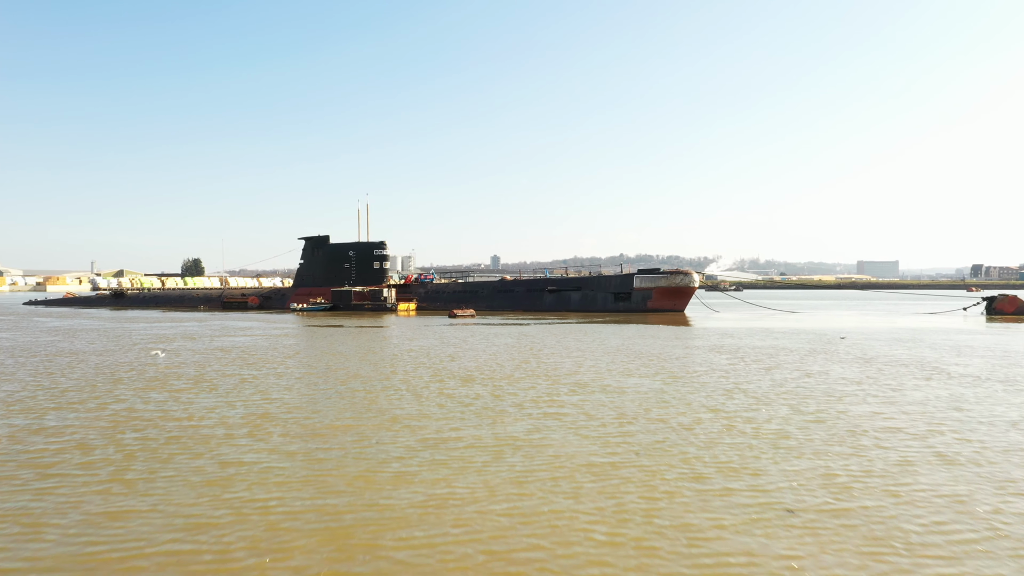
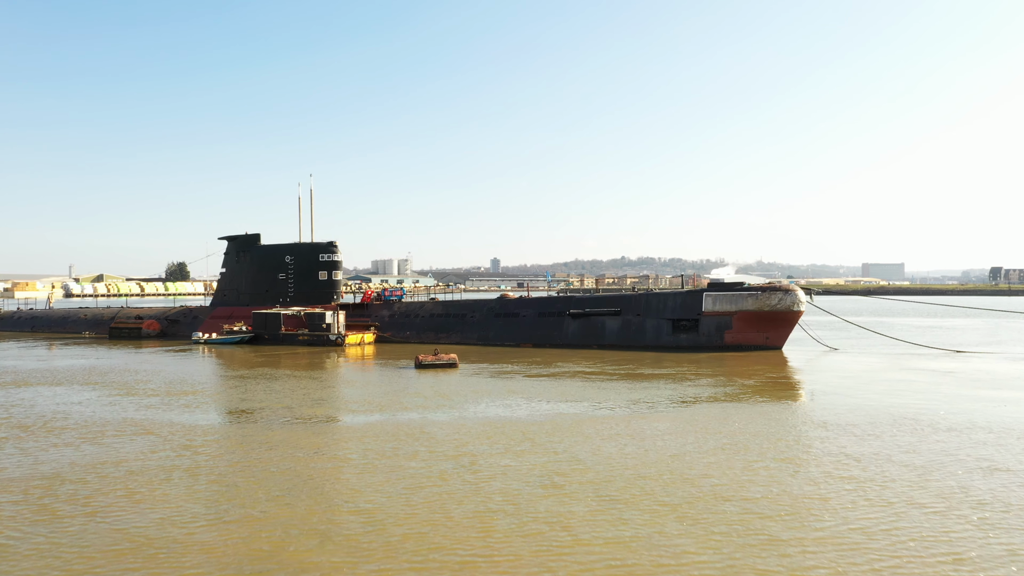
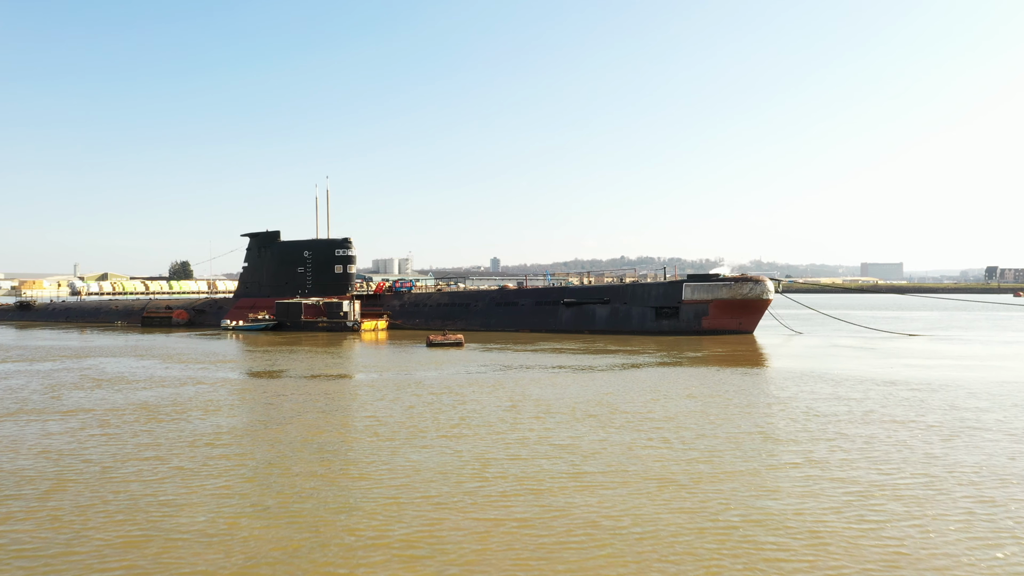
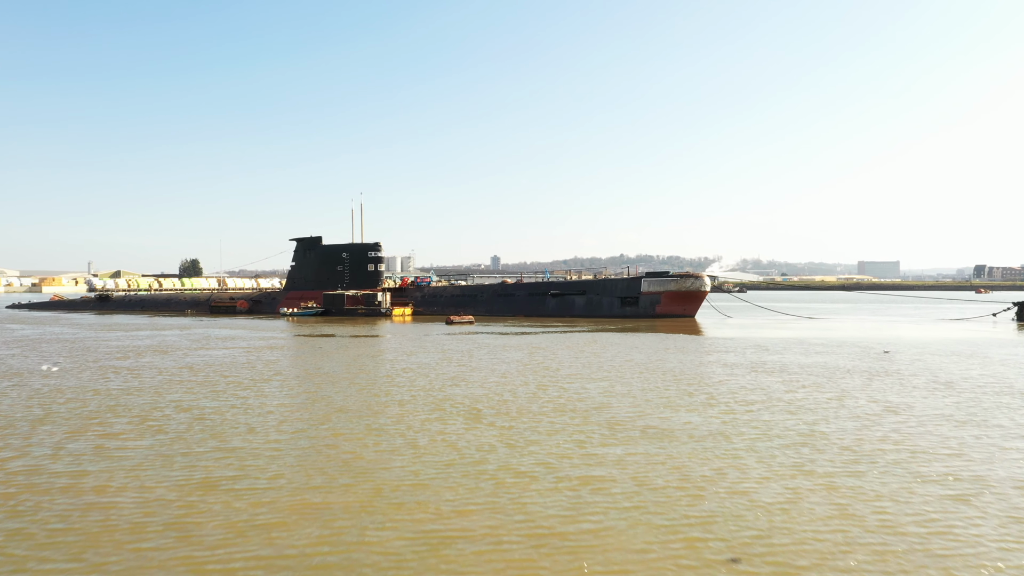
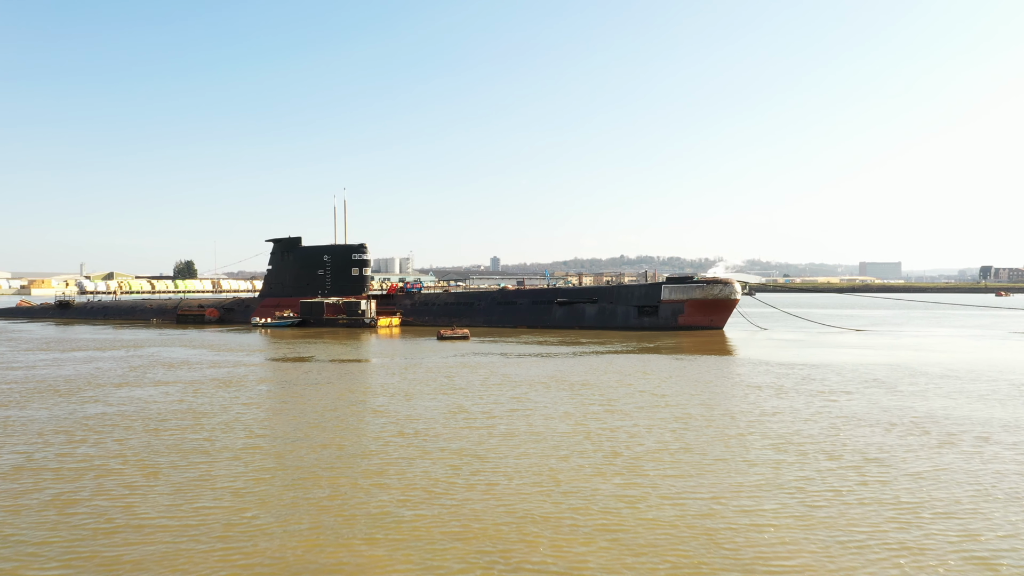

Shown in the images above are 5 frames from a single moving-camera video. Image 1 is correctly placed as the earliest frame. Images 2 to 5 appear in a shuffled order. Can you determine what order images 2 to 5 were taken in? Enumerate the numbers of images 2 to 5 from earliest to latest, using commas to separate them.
4, 5, 3, 2
